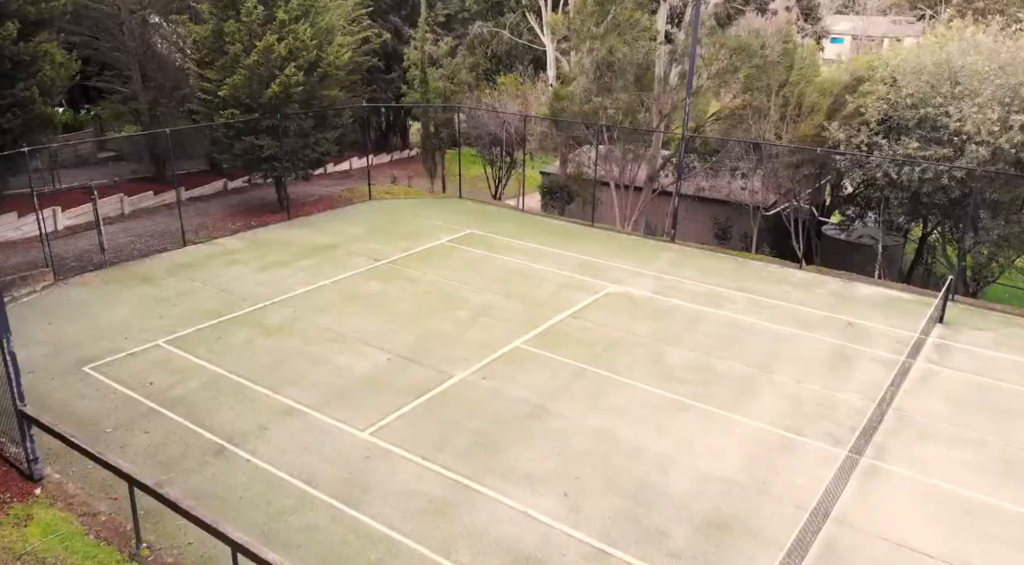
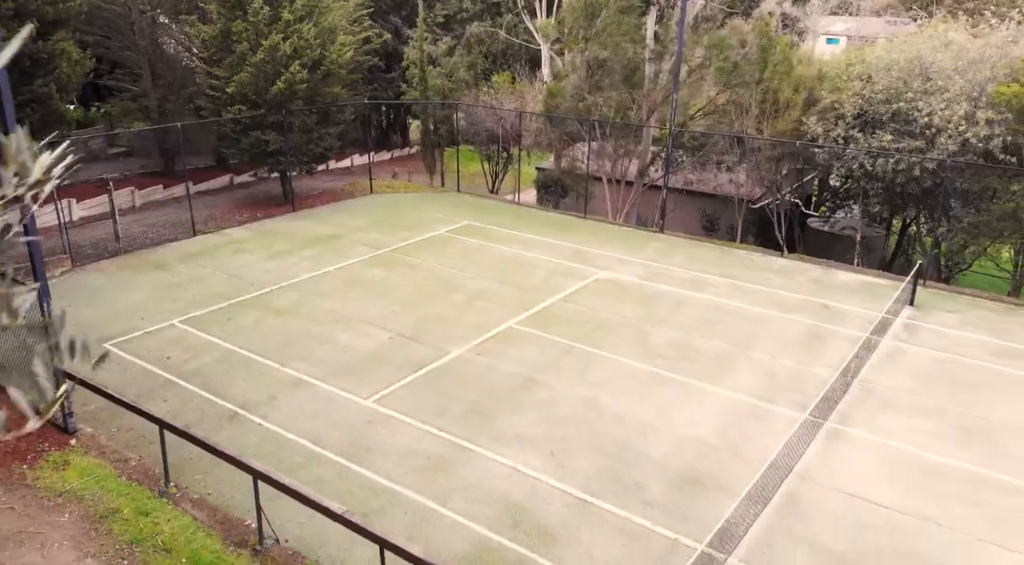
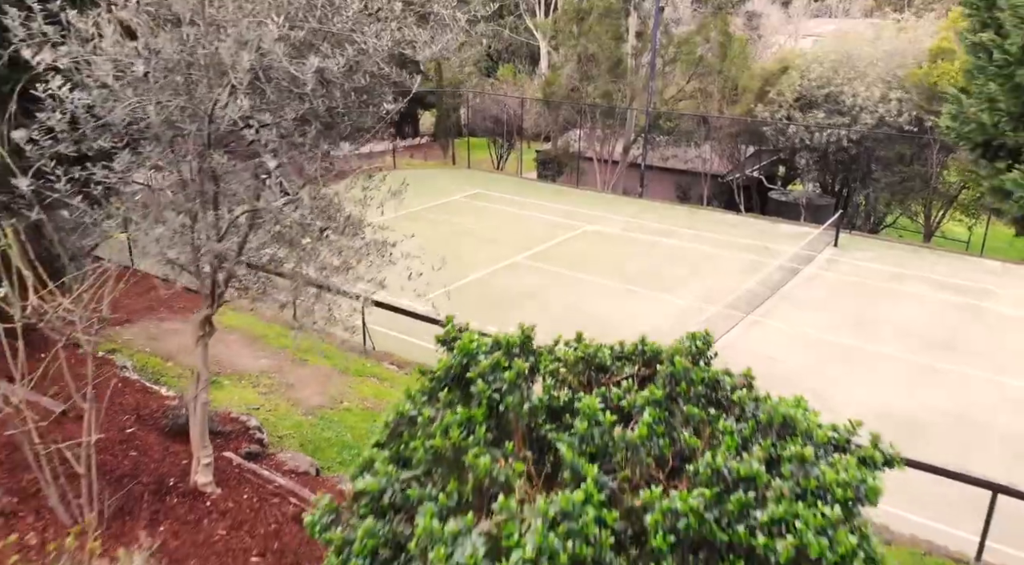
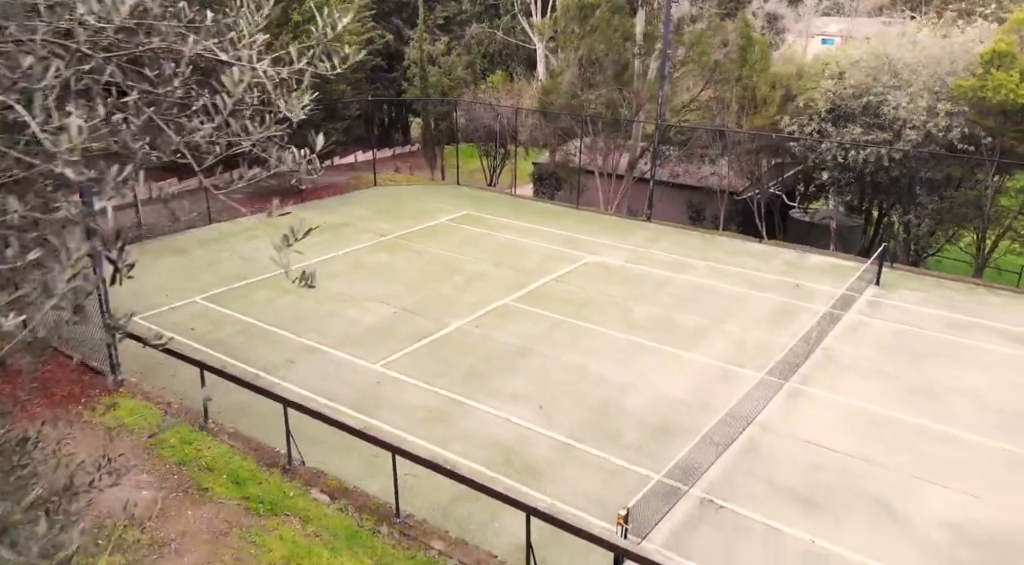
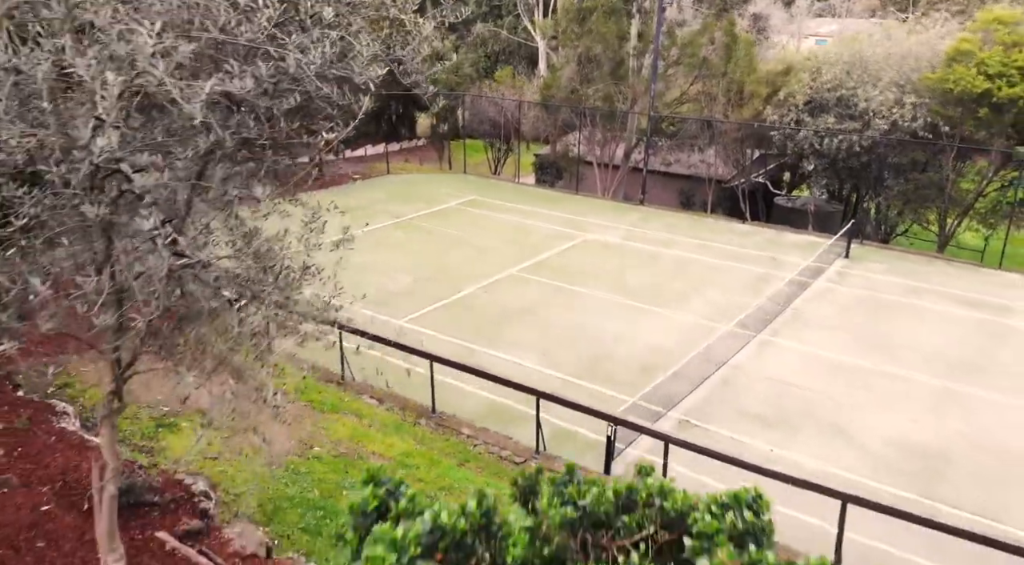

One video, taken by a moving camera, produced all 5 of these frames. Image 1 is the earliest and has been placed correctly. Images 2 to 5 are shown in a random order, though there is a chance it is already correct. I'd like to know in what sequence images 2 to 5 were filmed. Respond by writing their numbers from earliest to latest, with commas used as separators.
2, 4, 5, 3
